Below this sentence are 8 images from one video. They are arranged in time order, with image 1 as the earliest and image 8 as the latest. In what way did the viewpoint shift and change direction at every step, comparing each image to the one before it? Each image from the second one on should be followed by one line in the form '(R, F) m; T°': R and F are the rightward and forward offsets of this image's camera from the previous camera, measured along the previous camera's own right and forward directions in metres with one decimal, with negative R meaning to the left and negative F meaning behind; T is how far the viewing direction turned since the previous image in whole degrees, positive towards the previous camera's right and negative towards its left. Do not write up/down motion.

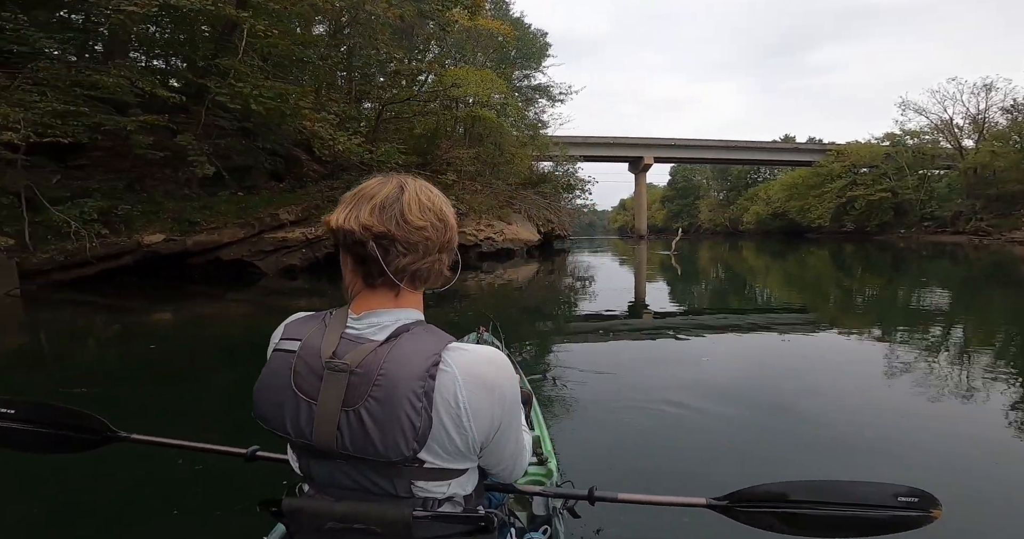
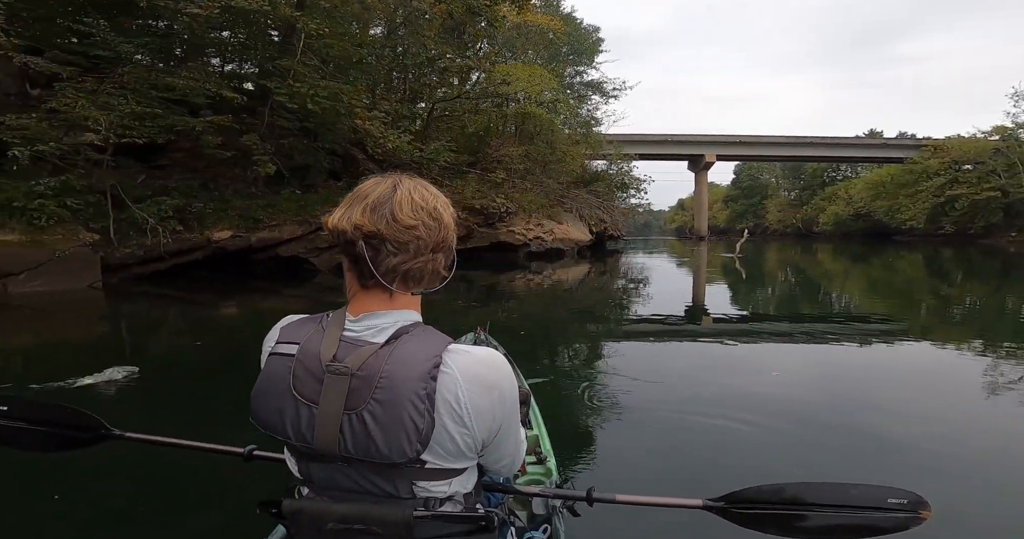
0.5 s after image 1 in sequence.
(+0.1, +0.1) m; -6°
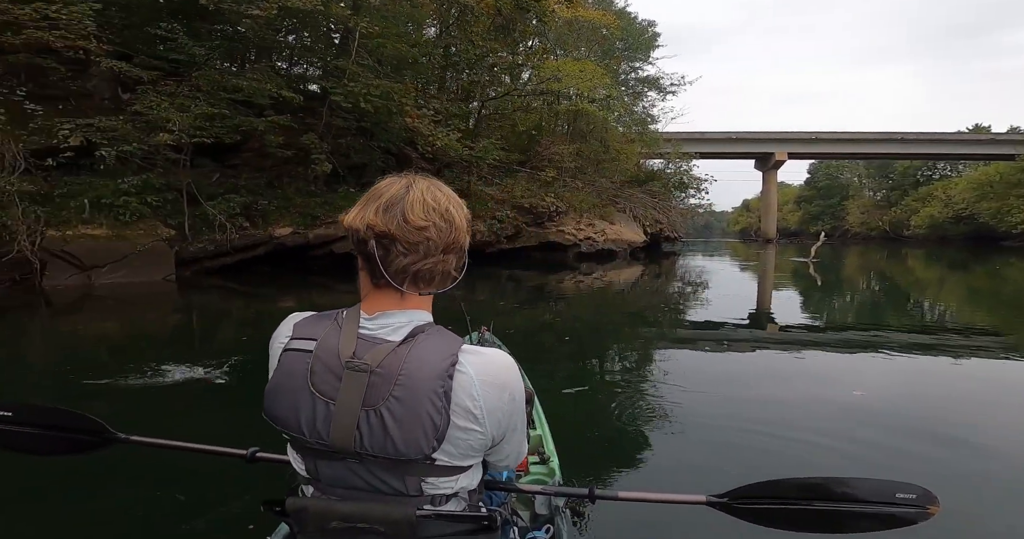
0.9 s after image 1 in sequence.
(+0.2, +0.1) m; -6°
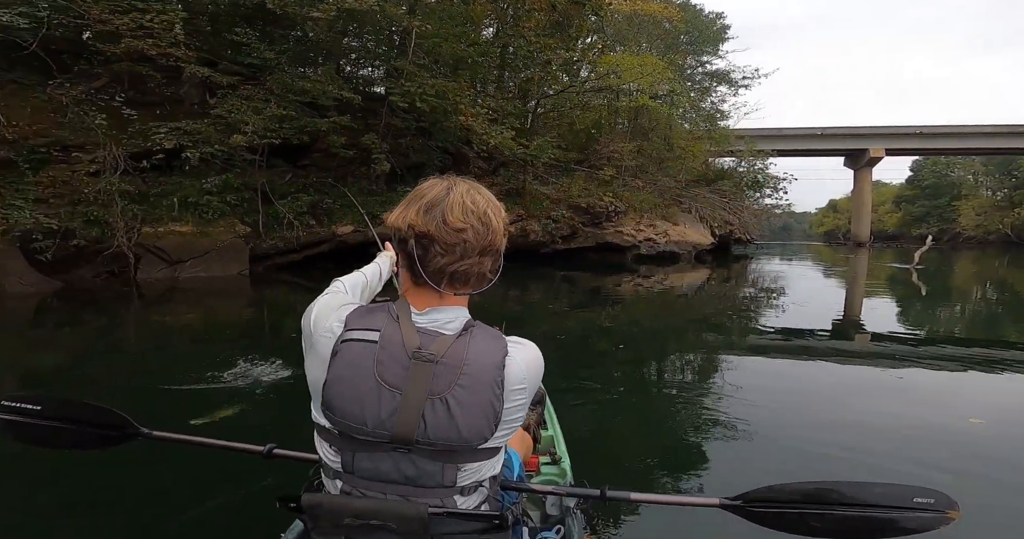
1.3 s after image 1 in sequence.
(+0.3, +0.1) m; -8°
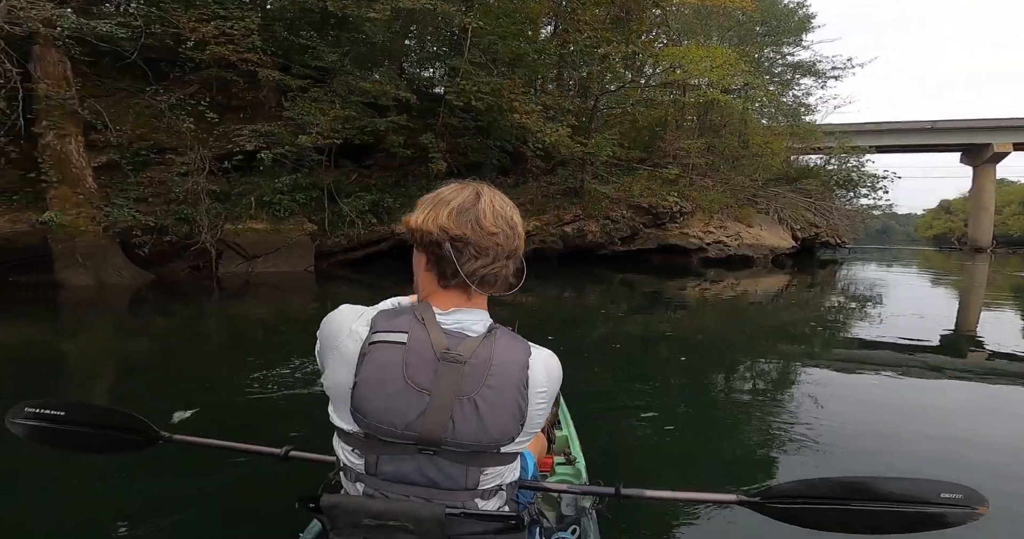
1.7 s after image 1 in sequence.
(+0.3, +0.1) m; -8°
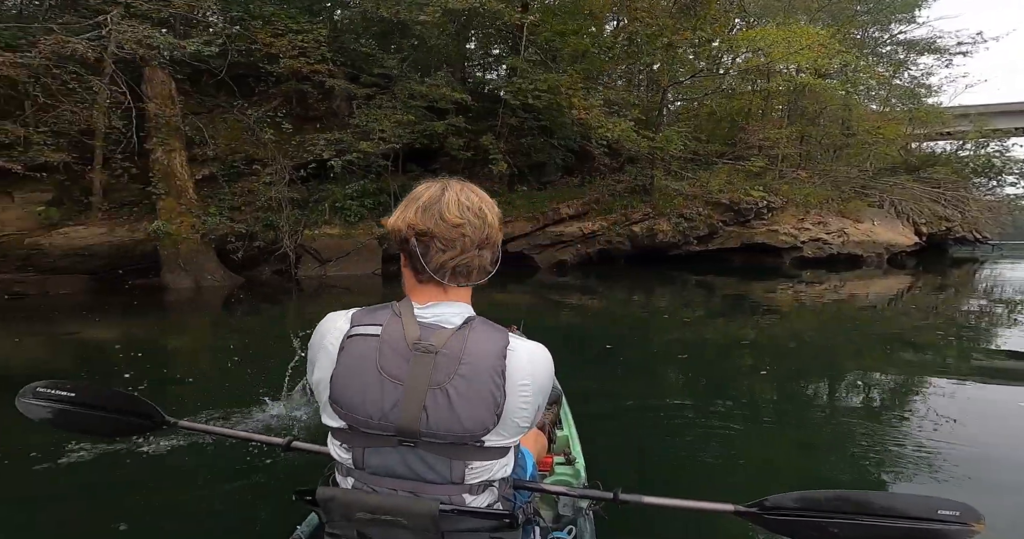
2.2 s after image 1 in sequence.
(+0.4, +0.1) m; -11°
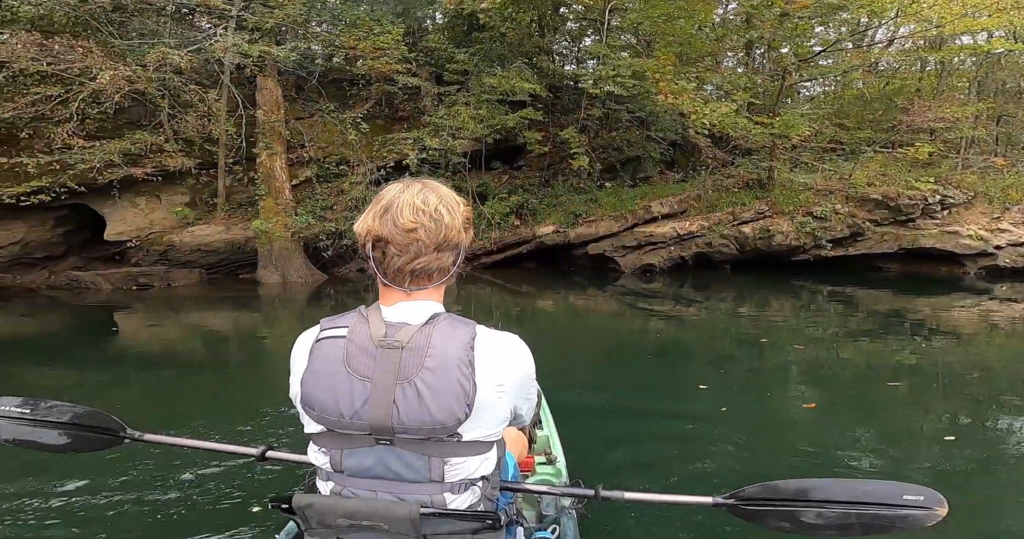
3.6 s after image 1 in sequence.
(+0.6, +0.2) m; -17°
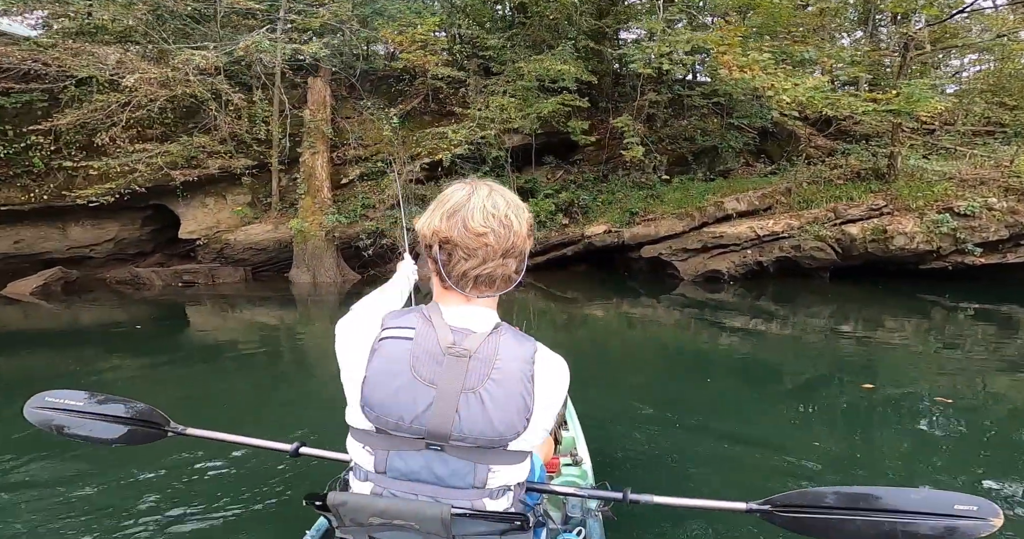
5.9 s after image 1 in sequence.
(+0.5, +0.4) m; -14°
